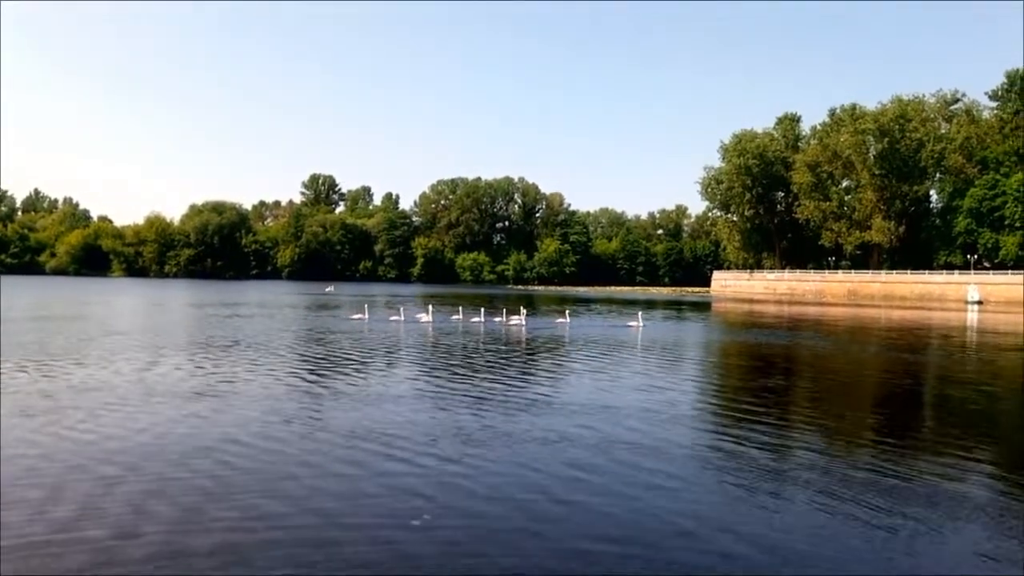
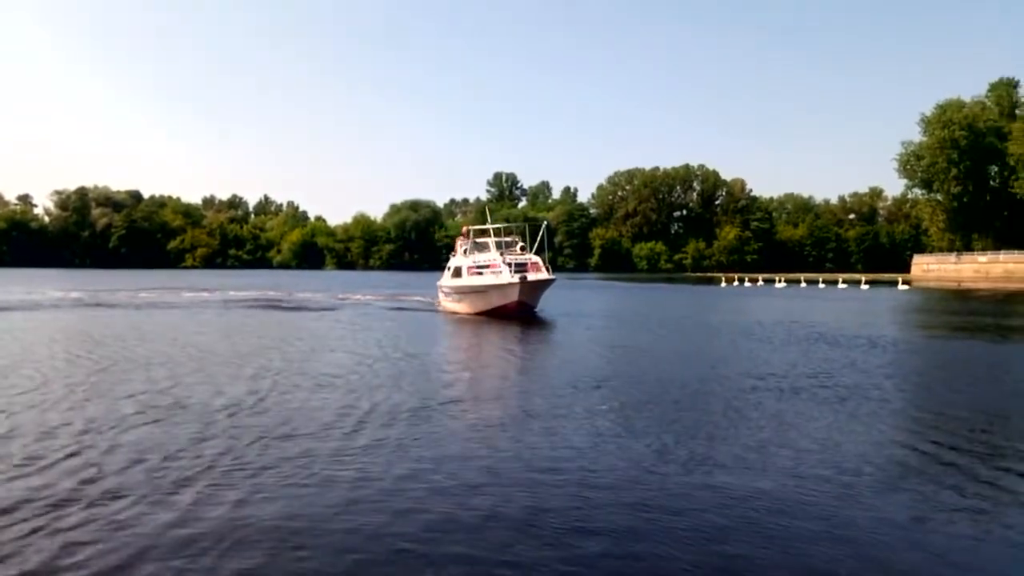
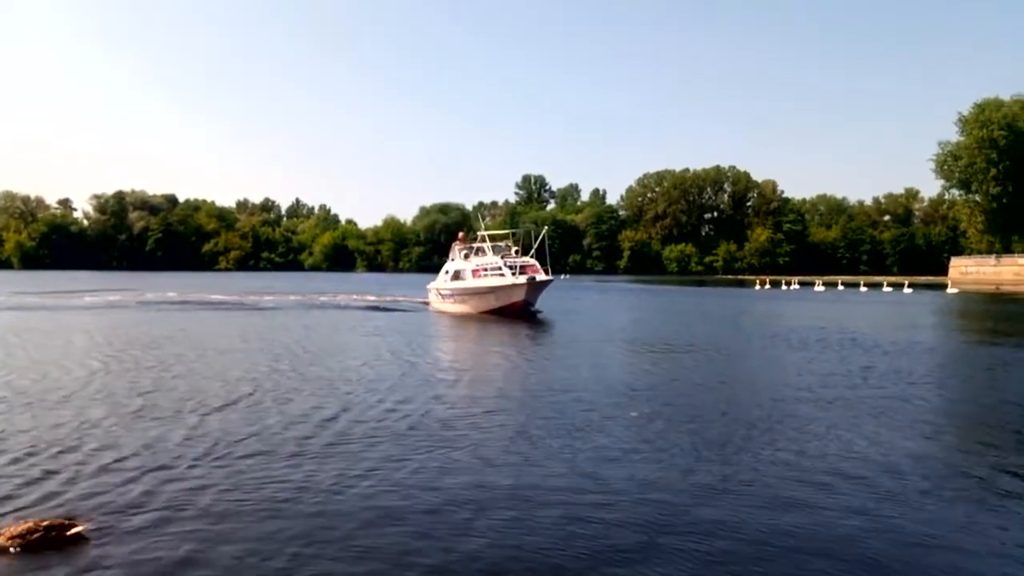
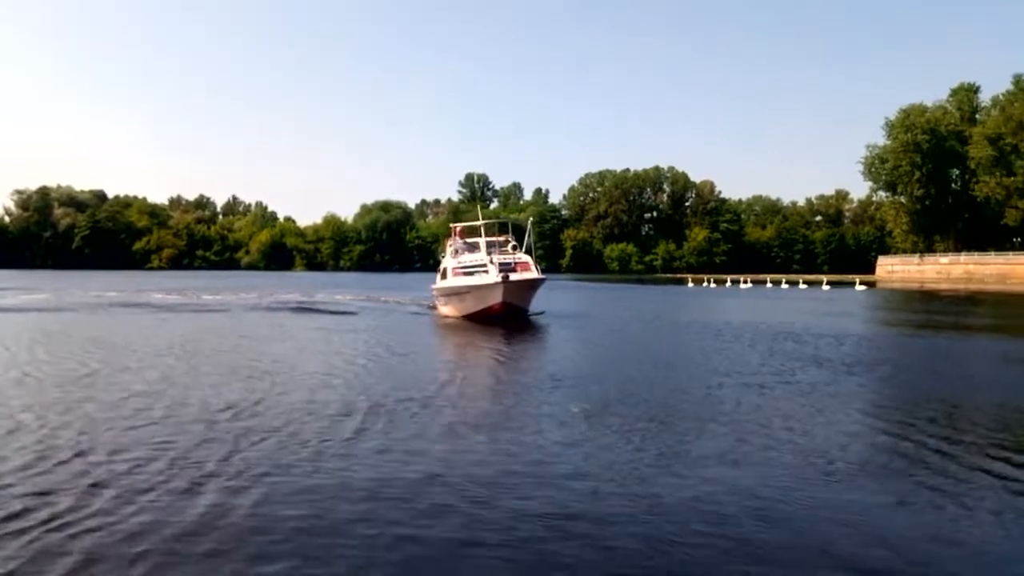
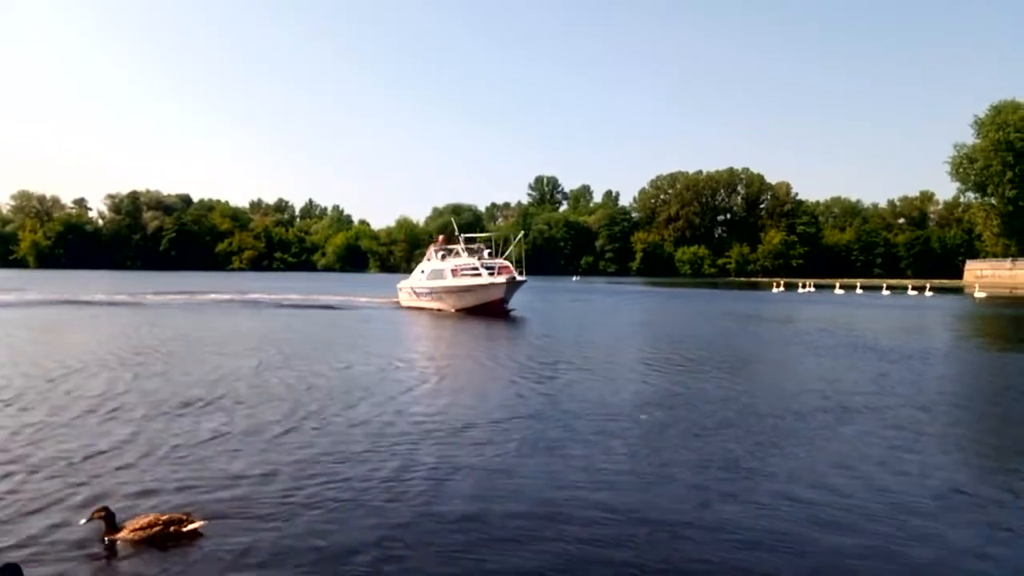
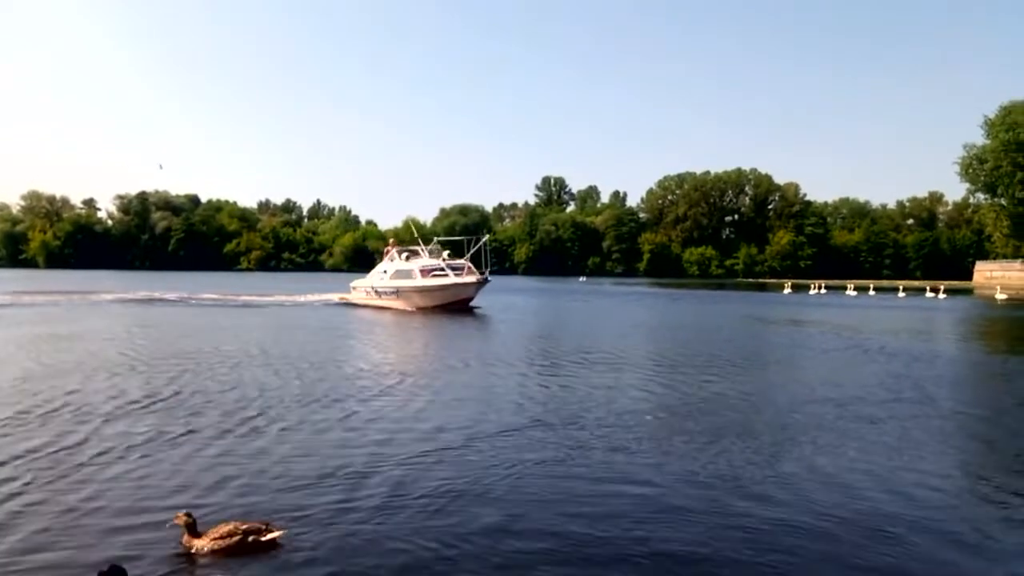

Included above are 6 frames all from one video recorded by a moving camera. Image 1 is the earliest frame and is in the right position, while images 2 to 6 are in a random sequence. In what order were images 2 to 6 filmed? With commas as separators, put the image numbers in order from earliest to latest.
6, 5, 3, 2, 4
